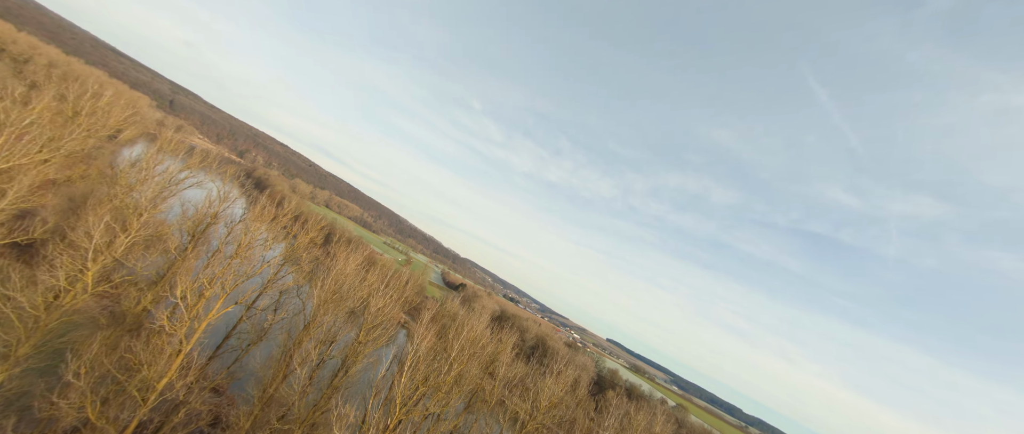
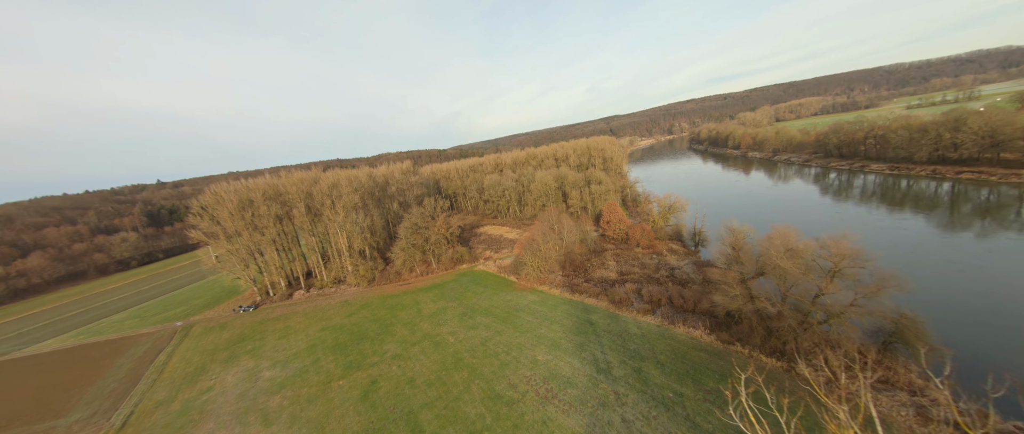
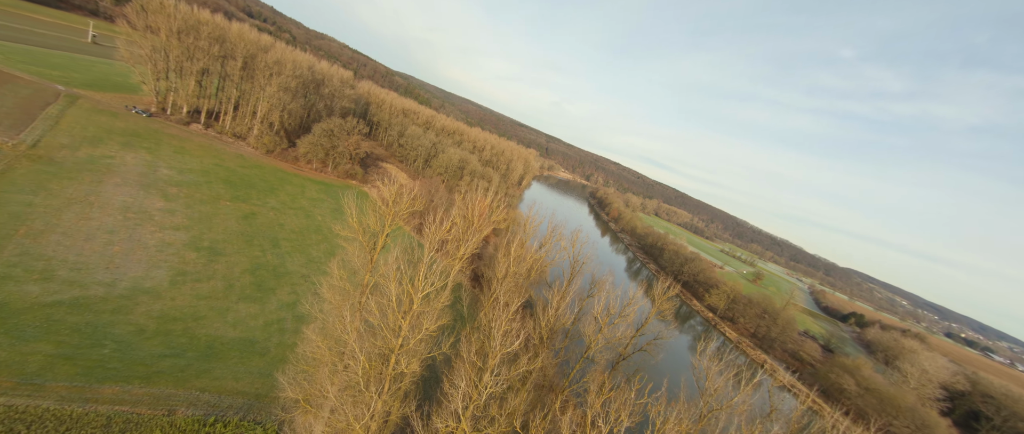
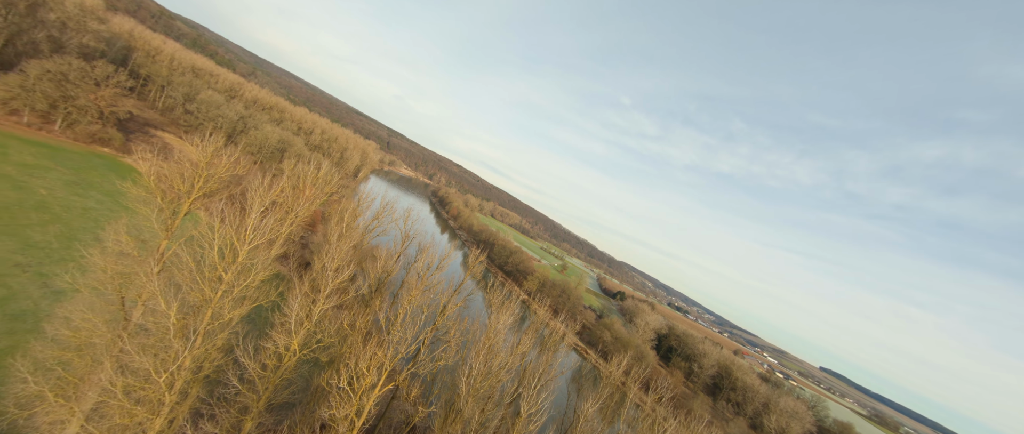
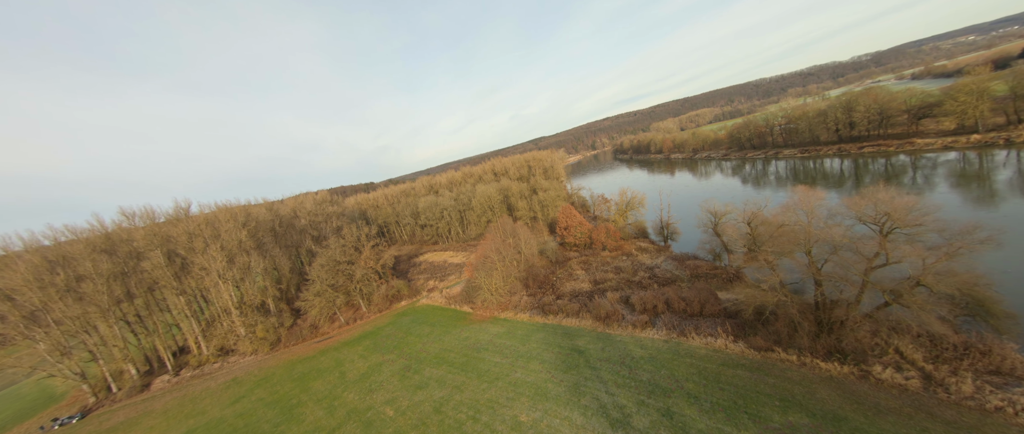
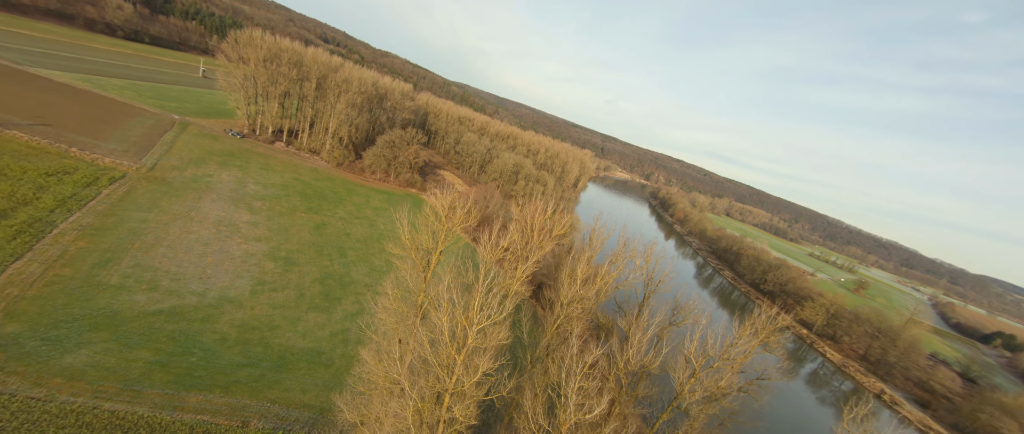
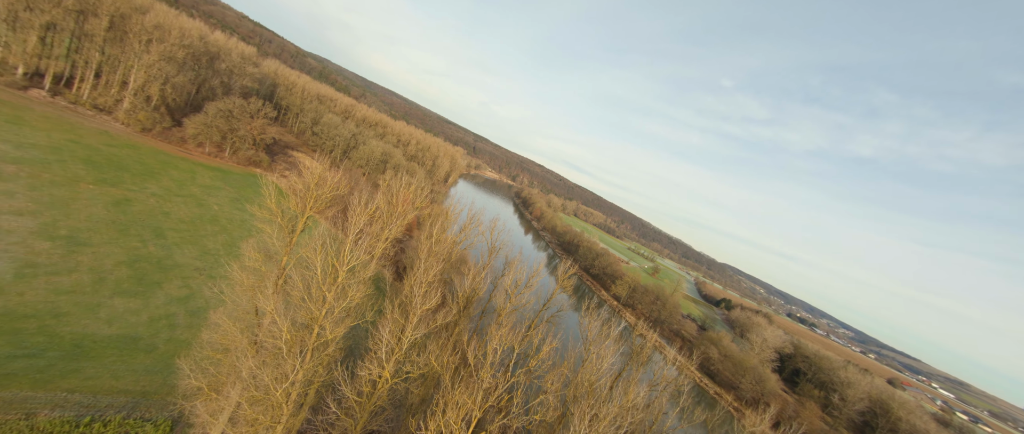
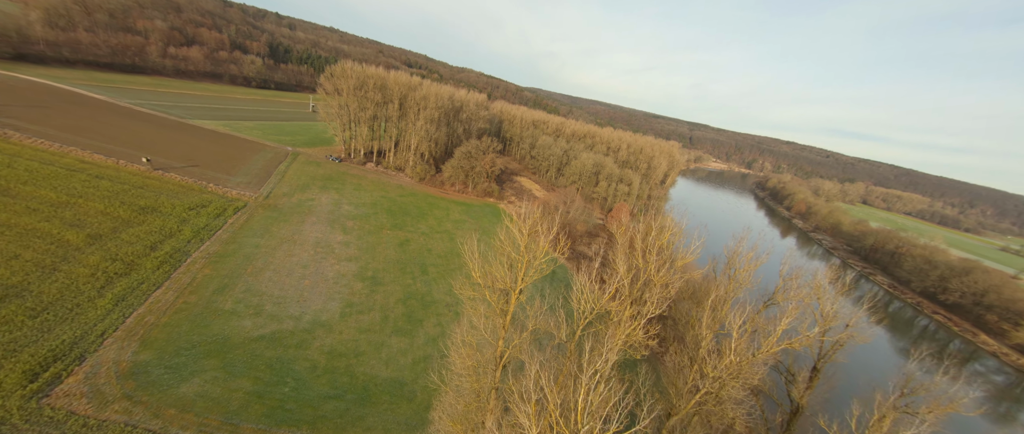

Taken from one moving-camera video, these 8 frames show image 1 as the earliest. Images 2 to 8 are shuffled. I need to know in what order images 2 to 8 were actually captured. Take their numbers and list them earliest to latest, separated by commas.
4, 7, 3, 6, 8, 2, 5
